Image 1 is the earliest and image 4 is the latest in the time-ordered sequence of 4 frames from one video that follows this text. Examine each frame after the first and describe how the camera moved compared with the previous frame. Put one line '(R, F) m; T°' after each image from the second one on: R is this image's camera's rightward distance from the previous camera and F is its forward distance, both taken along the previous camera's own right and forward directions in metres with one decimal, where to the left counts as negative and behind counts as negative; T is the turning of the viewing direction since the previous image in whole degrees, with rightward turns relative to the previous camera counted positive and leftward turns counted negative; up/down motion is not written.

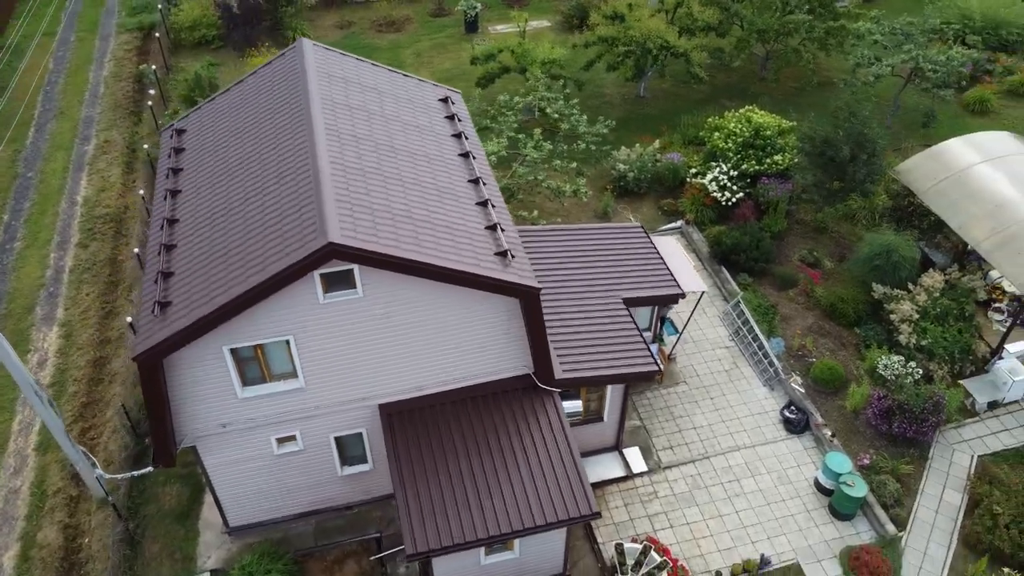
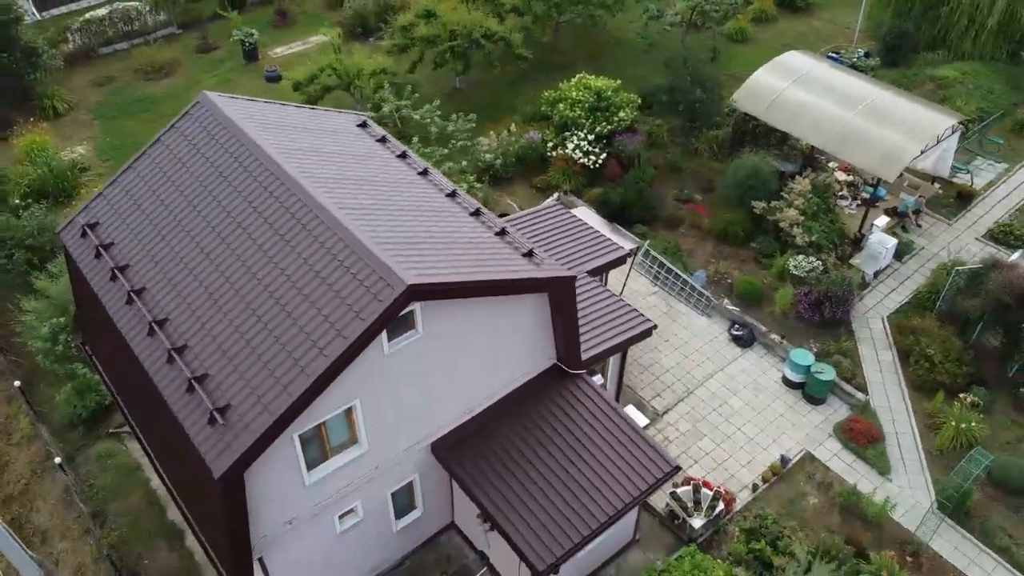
(-4.4, +0.7) m; +18°
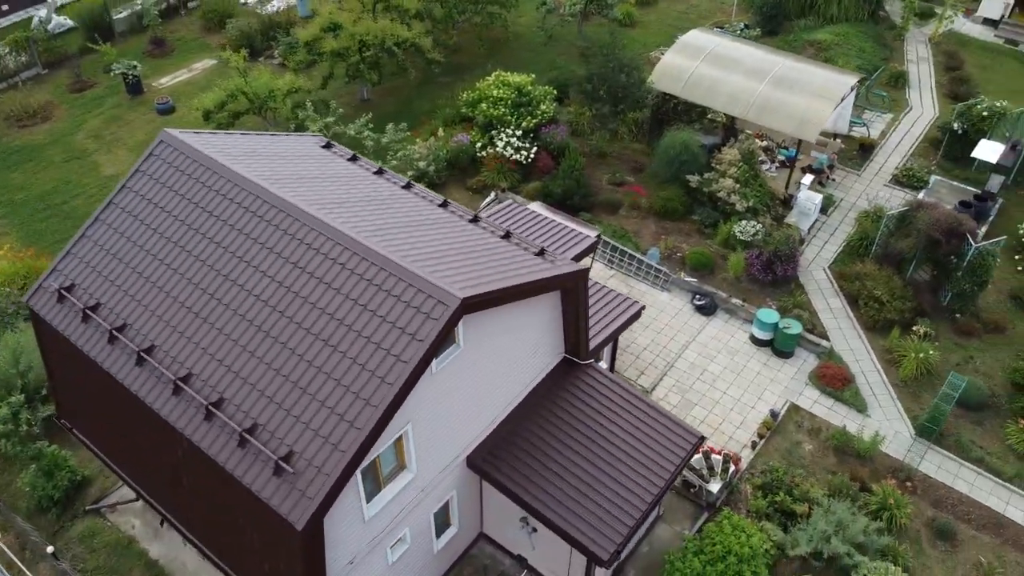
(-2.3, +0.2) m; +9°
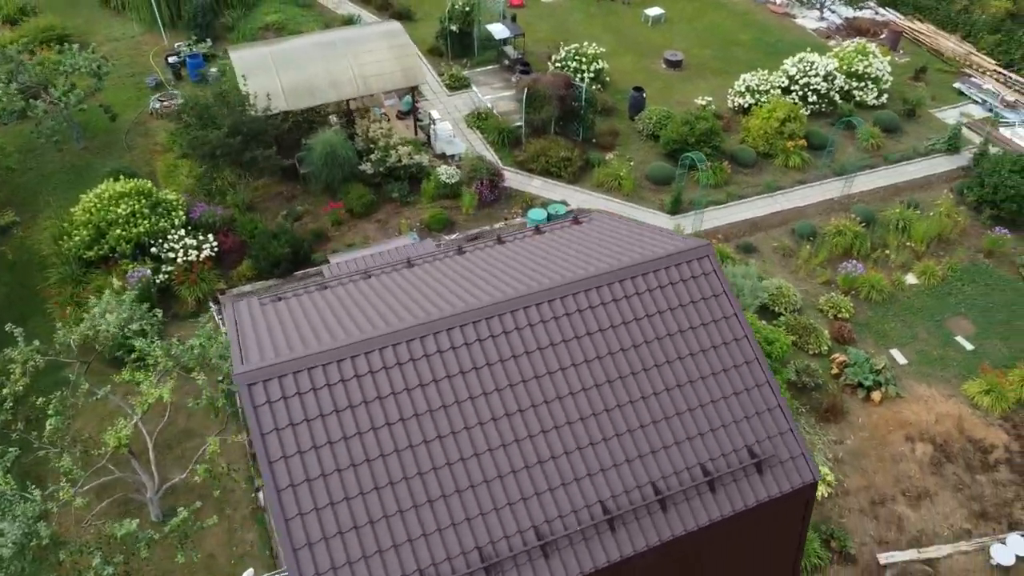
(-9.2, +4.1) m; +42°
